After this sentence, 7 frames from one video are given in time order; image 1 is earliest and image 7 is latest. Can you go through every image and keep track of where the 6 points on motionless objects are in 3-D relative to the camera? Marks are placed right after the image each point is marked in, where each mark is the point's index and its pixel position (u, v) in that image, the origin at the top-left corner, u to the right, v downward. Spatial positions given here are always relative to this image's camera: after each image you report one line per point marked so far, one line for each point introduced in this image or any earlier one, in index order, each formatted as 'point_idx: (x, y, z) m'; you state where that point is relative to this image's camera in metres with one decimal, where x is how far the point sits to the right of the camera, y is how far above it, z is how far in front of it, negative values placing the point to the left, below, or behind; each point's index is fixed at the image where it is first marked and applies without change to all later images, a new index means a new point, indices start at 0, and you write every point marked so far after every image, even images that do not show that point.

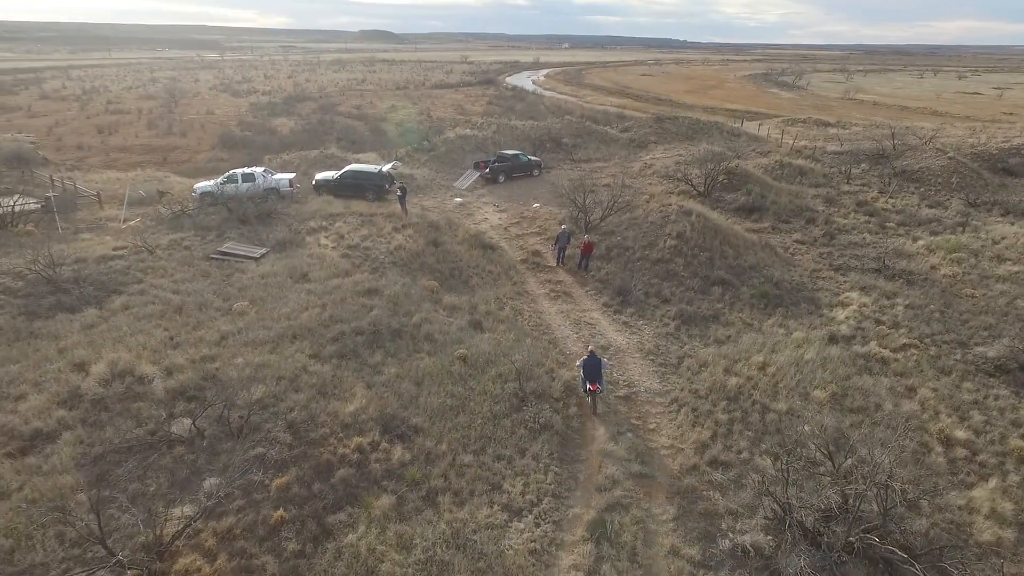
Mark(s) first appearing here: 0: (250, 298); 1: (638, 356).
0: (-6.8, -0.3, +12.7) m
1: (+3.2, -1.7, +12.4) m
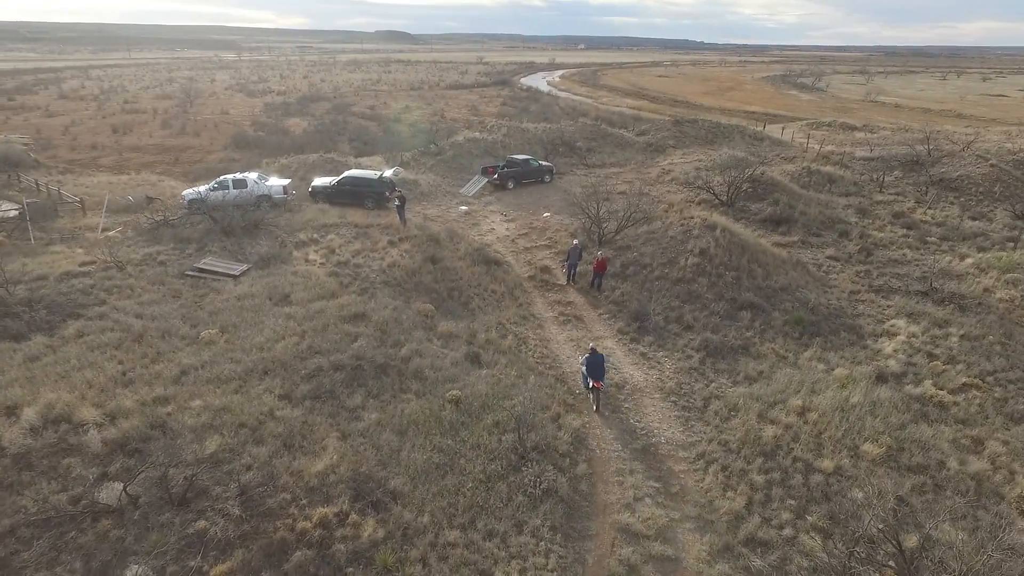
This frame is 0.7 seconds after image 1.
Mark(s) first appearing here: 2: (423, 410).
0: (-6.7, -0.9, +11.4) m
1: (+3.2, -2.4, +10.8) m
2: (-1.7, -2.3, +9.4) m
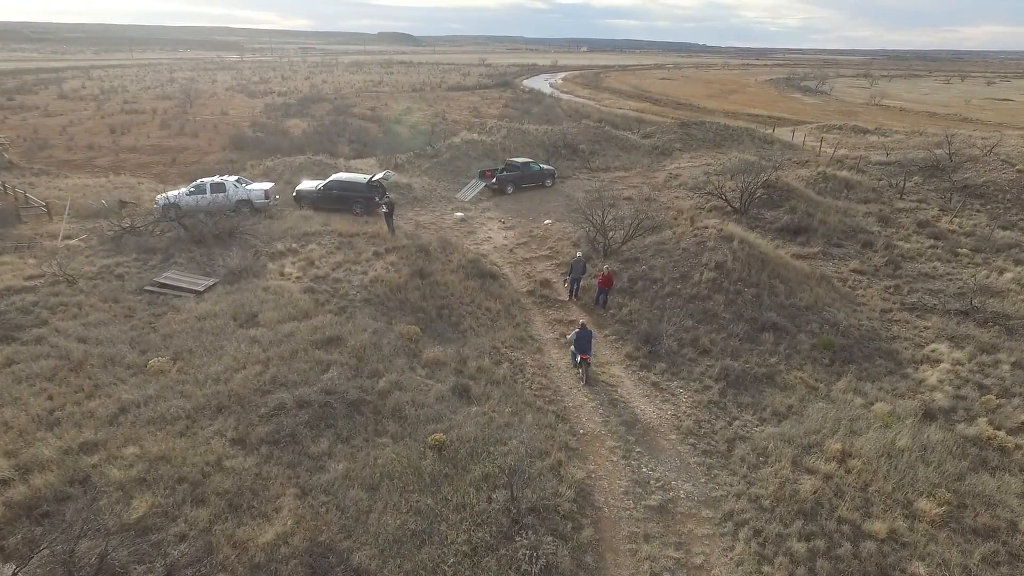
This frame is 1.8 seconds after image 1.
0: (-6.8, -1.3, +10.0) m
1: (+3.1, -2.9, +9.4) m
2: (-1.8, -2.8, +8.0) m
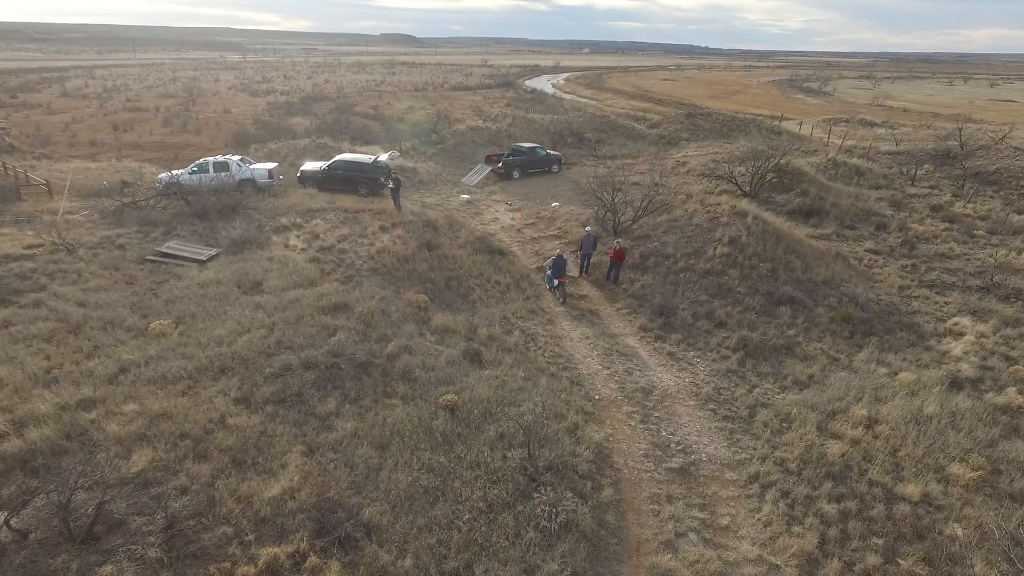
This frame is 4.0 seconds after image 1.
0: (-6.6, -0.5, +9.7) m
1: (+3.3, -2.2, +9.1) m
2: (-1.6, -2.0, +7.6) m
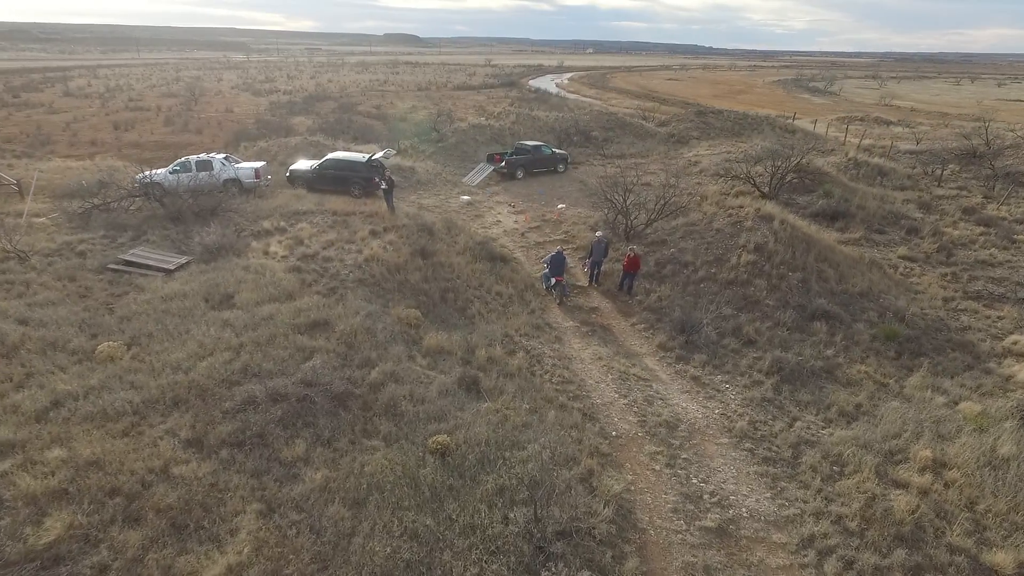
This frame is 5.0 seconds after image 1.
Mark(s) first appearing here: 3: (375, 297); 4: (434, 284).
0: (-6.5, -0.8, +8.4) m
1: (+3.4, -2.5, +7.8) m
2: (-1.6, -2.3, +6.4) m
3: (-2.9, -0.2, +10.3) m
4: (-1.8, +0.1, +11.1) m
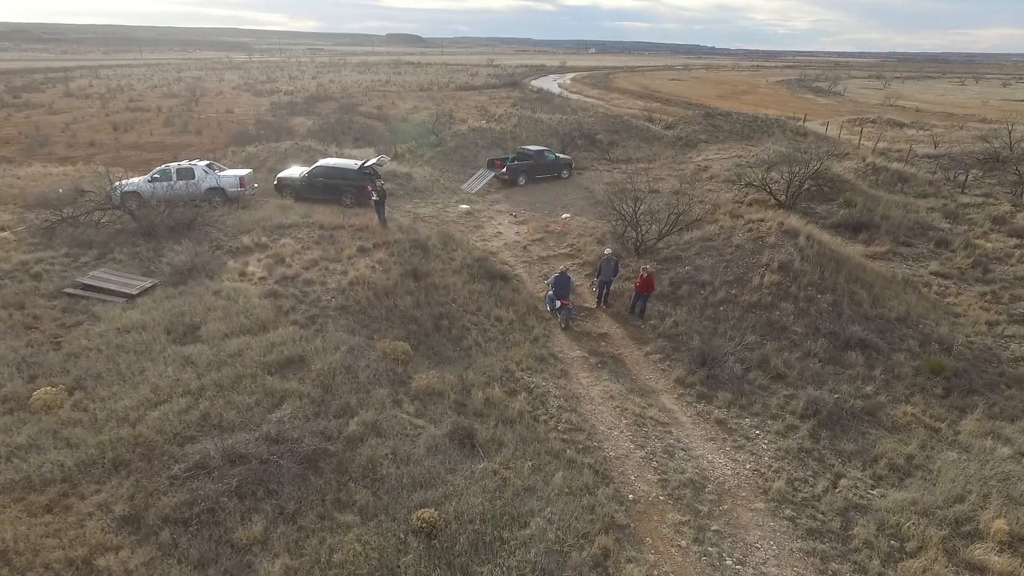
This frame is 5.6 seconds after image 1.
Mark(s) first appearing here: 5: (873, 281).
0: (-6.5, -1.3, +7.4) m
1: (+3.4, -3.0, +6.7) m
2: (-1.6, -2.8, +5.3) m
3: (-2.9, -0.7, +9.2) m
4: (-1.7, -0.4, +10.1) m
5: (+8.8, +0.2, +12.1) m
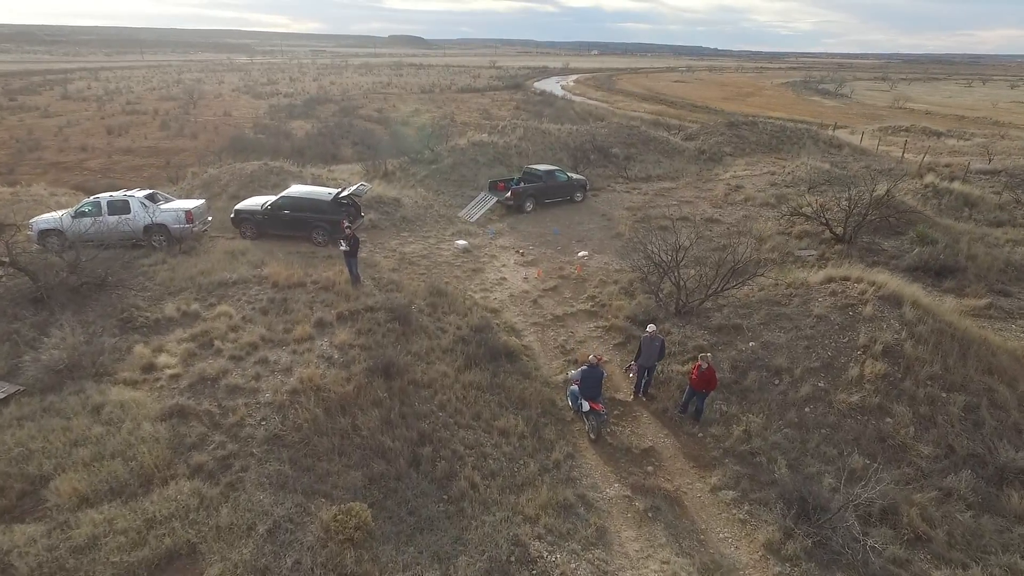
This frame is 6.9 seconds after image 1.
0: (-6.4, -2.9, +4.4) m
1: (+3.5, -4.6, +3.6) m
2: (-1.4, -4.4, +2.2) m
3: (-2.7, -2.3, +6.2) m
4: (-1.6, -2.0, +7.0) m
5: (+9.0, -1.4, +9.0) m
